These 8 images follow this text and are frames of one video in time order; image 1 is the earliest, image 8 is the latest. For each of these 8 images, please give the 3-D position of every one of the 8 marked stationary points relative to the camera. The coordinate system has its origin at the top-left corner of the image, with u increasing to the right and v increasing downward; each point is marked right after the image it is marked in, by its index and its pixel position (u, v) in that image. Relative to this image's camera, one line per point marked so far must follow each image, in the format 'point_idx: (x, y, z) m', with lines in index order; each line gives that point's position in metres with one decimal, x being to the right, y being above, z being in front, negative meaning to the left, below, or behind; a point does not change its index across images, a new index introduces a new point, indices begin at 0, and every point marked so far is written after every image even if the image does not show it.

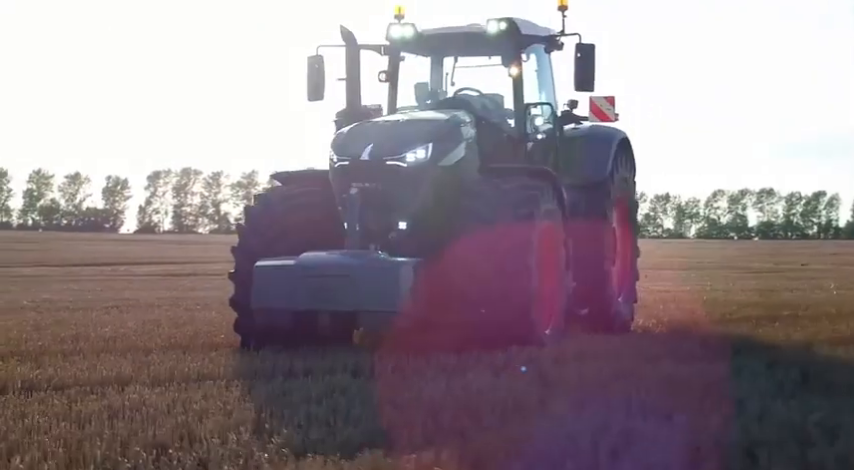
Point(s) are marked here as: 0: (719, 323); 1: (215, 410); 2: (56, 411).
0: (+2.0, -0.6, +7.8) m
1: (-0.7, -0.6, +3.9) m
2: (-1.3, -0.6, +3.9) m
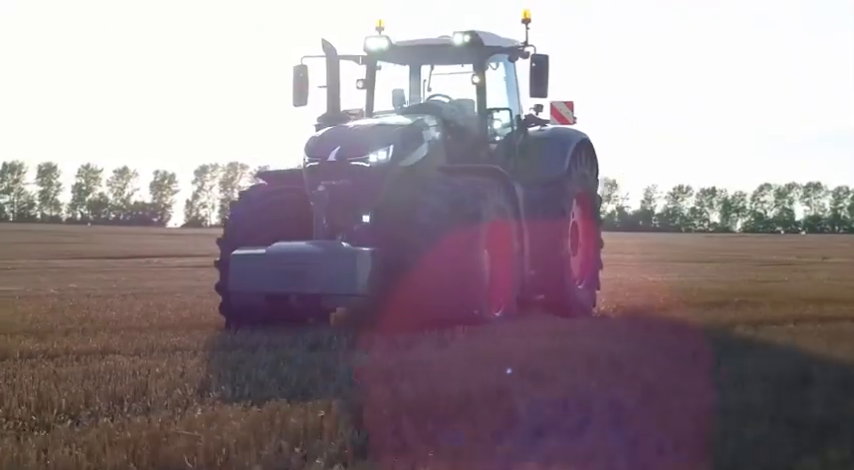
0: (+1.8, -0.5, +8.5) m
1: (-1.1, -0.6, +4.7) m
2: (-1.6, -0.6, +4.7) m
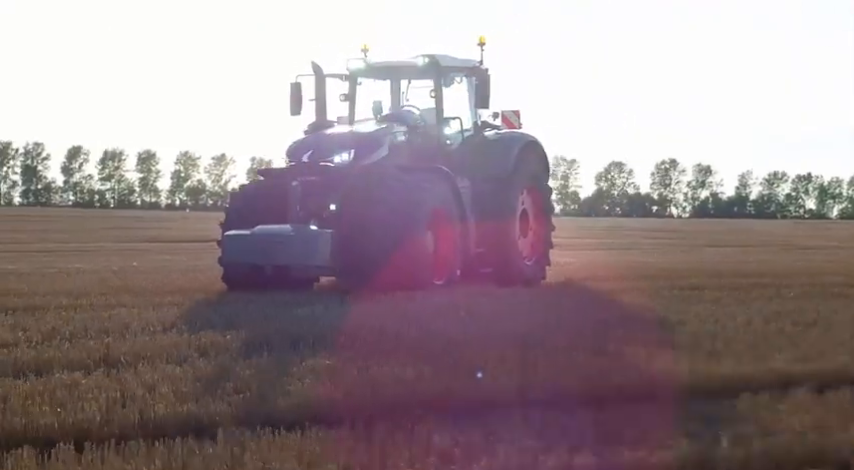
0: (+1.6, -0.4, +10.2) m
1: (-1.6, -0.5, +6.6) m
2: (-2.1, -0.5, +6.7) m
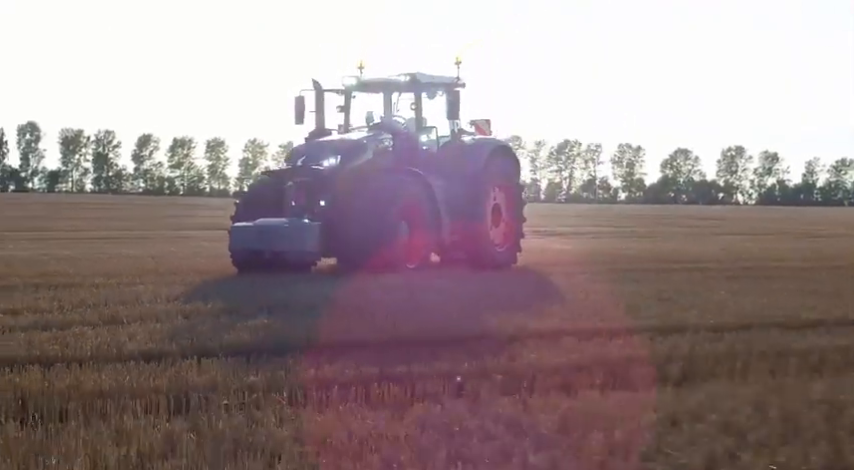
0: (+1.4, -0.3, +11.8) m
1: (-2.0, -0.4, +8.4) m
2: (-2.5, -0.4, +8.5) m
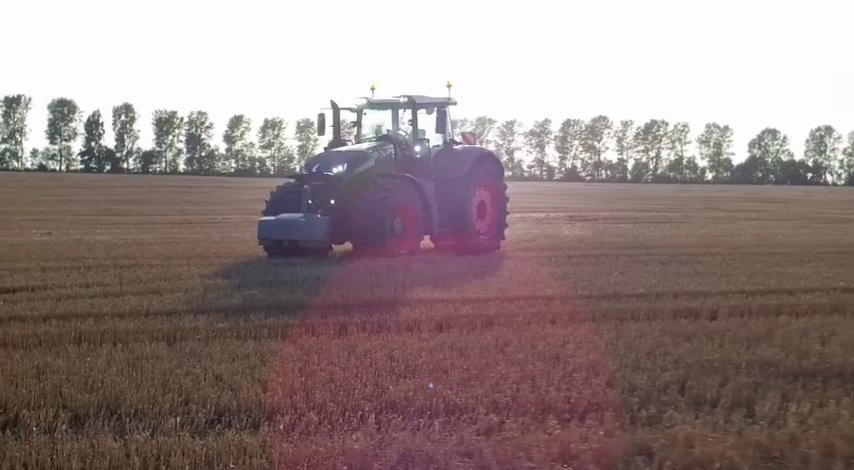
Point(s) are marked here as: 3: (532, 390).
0: (+1.4, -0.2, +14.3) m
1: (-2.3, -0.4, +11.2) m
2: (-2.8, -0.3, +11.4) m
3: (+0.4, -0.6, +4.9) m
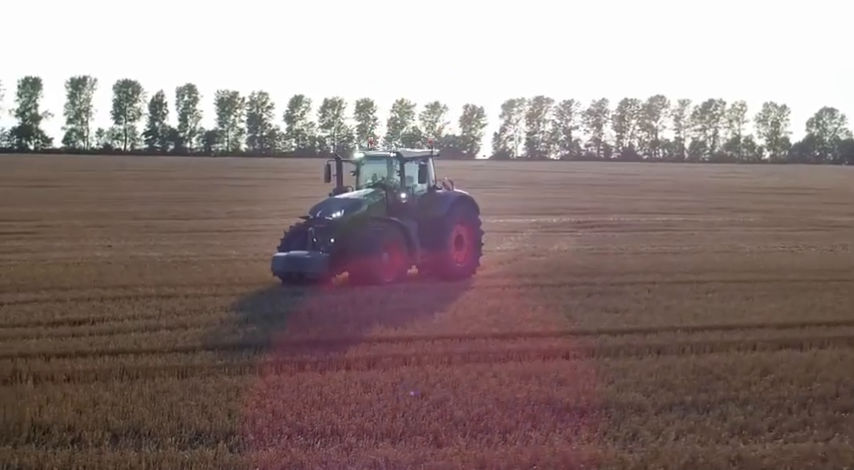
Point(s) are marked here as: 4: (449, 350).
0: (+1.2, -0.6, +17.4) m
1: (-2.6, -0.9, +14.5) m
2: (-3.1, -0.8, +14.6) m
3: (-0.3, -1.3, +8.1) m
4: (+0.2, -1.1, +10.6) m
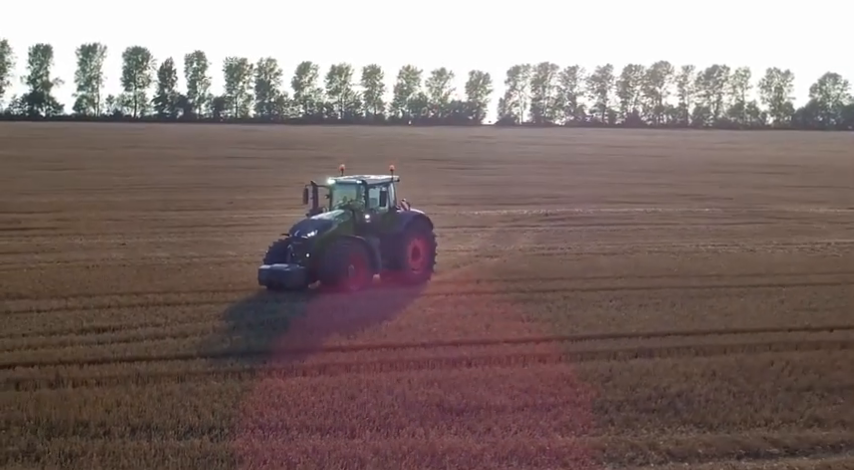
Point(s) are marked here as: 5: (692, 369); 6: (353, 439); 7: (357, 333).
0: (+0.5, -0.9, +20.8) m
1: (-3.3, -1.2, +17.9) m
2: (-3.8, -1.2, +18.1) m
3: (-1.0, -1.8, +11.5) m
4: (-0.6, -1.5, +14.1) m
5: (+3.1, -1.6, +13.4) m
6: (-0.7, -1.9, +10.7) m
7: (-1.0, -1.4, +15.9) m
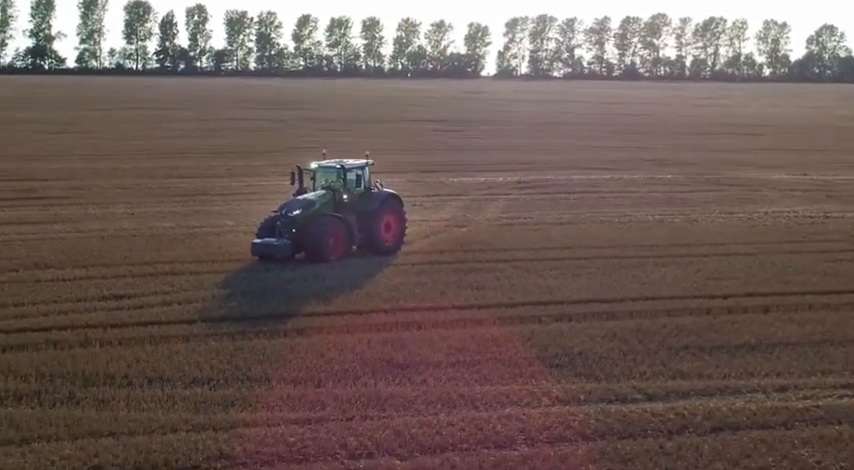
0: (-0.1, -0.4, +24.0) m
1: (-4.0, -0.8, +21.1) m
2: (-4.4, -0.8, +21.3) m
3: (-1.7, -1.7, +14.7) m
4: (-1.2, -1.3, +17.3) m
5: (+2.5, -1.4, +16.6) m
6: (-1.3, -1.9, +13.9) m
7: (-1.6, -1.1, +19.1) m
